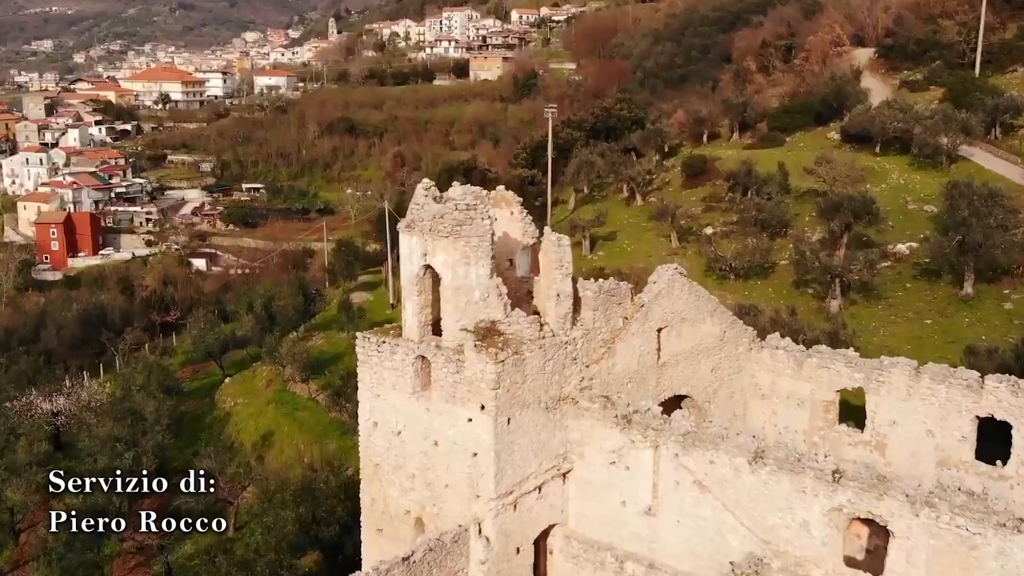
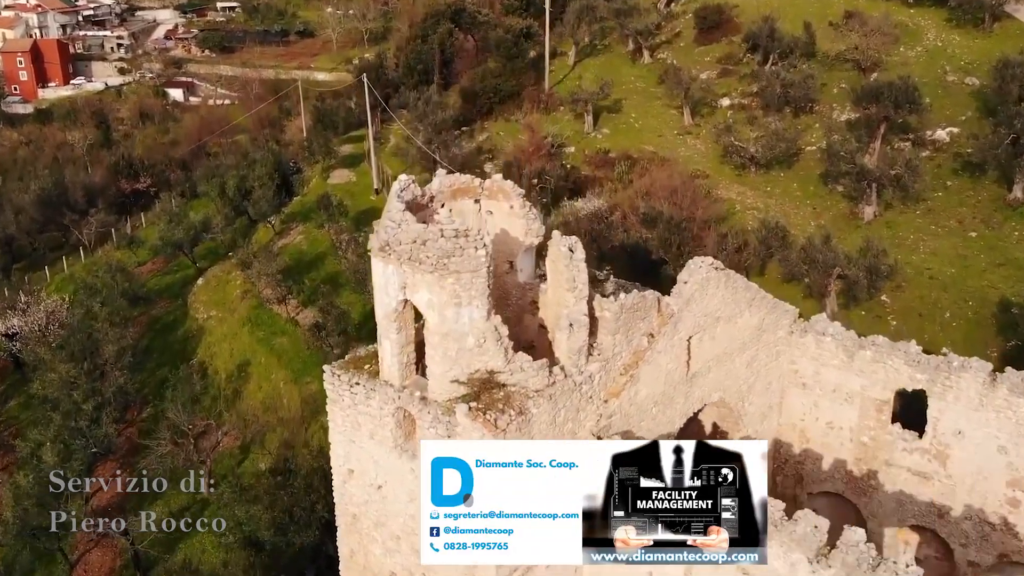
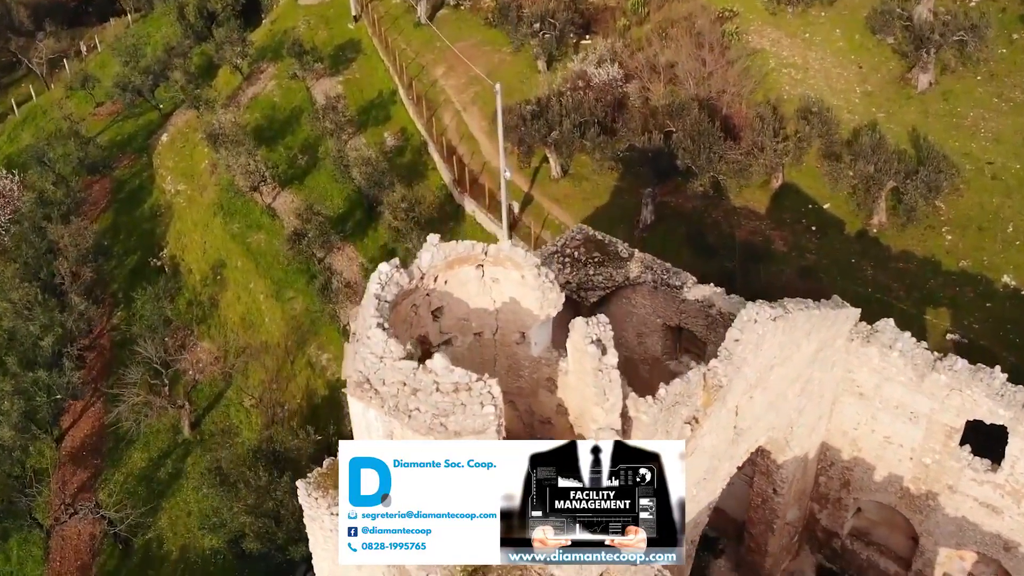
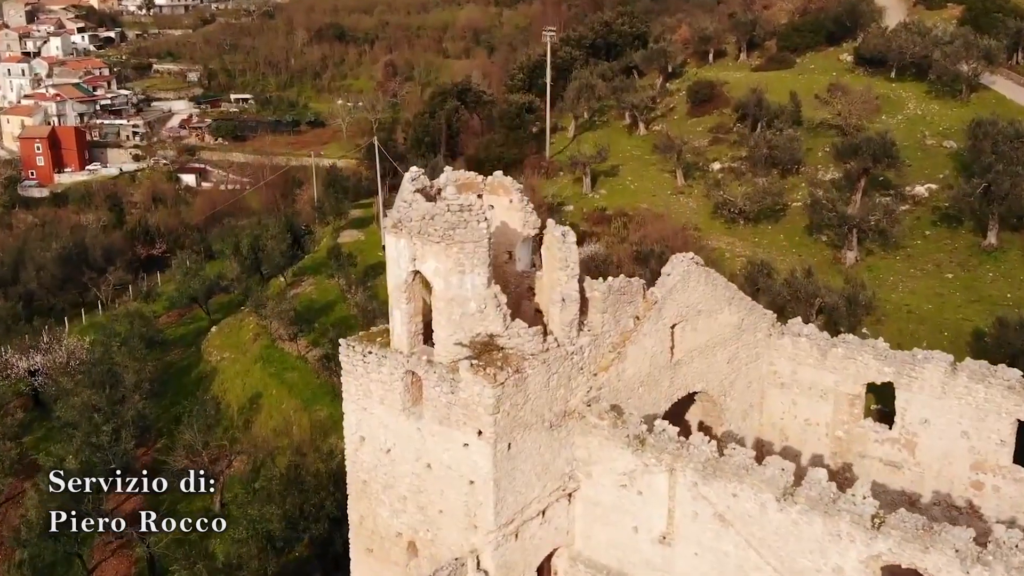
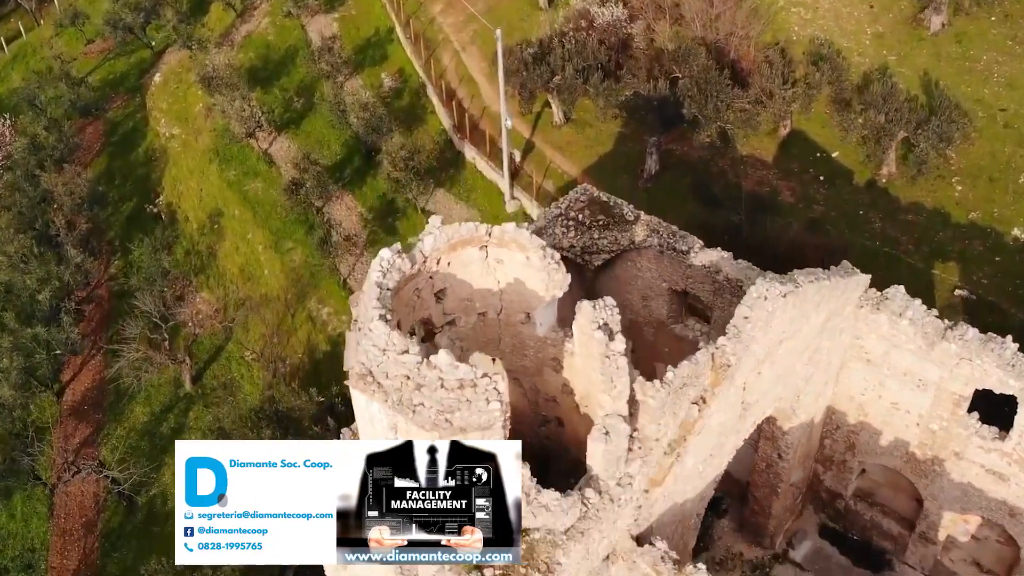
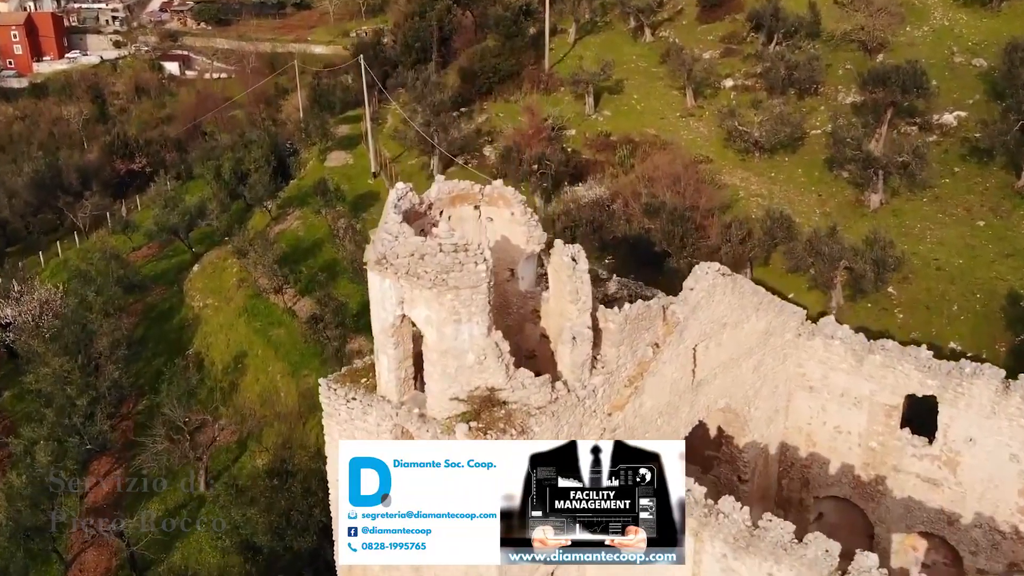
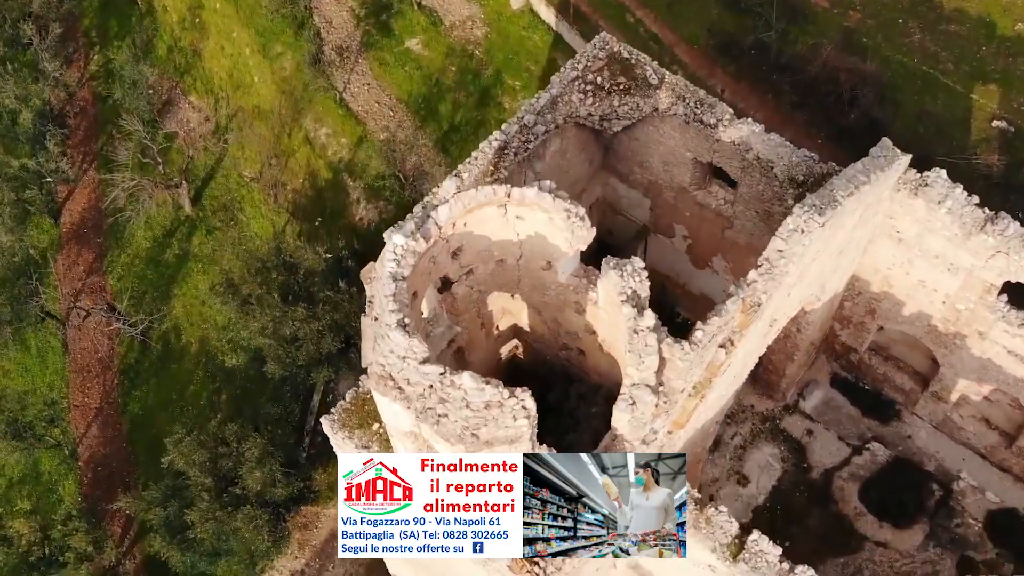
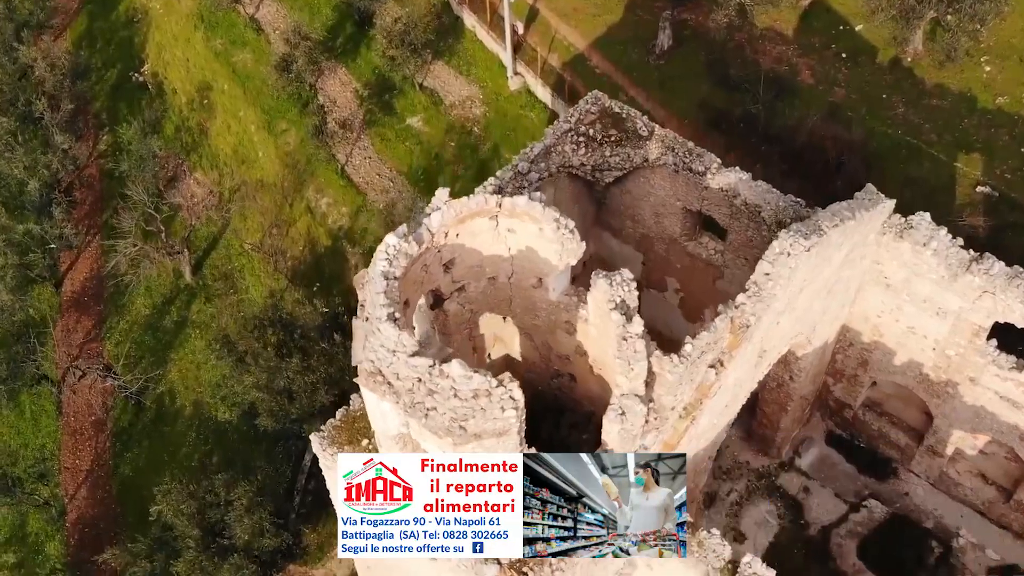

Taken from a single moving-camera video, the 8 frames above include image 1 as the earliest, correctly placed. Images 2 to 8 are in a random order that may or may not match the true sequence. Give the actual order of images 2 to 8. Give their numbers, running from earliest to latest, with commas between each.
4, 2, 6, 3, 5, 8, 7
